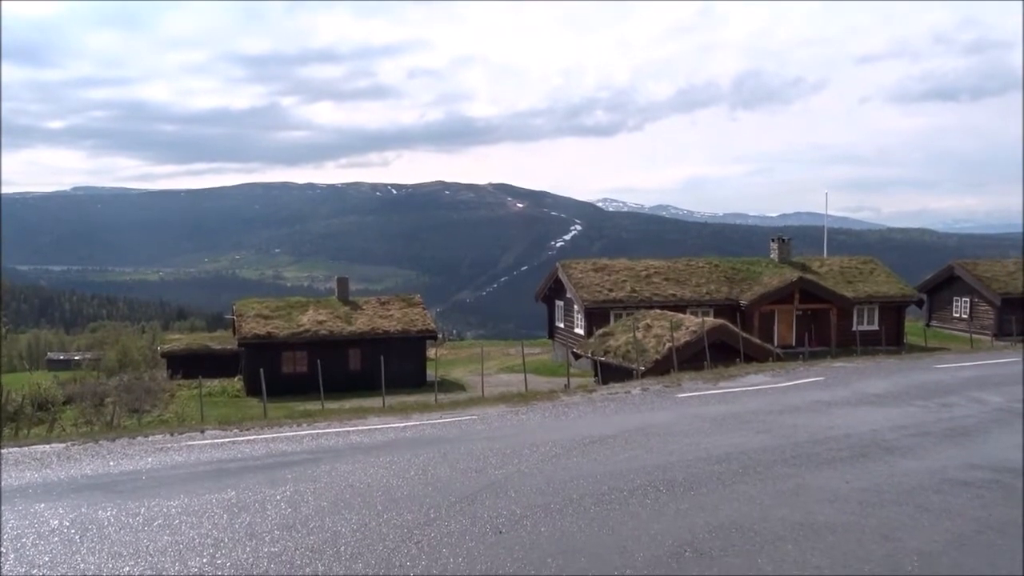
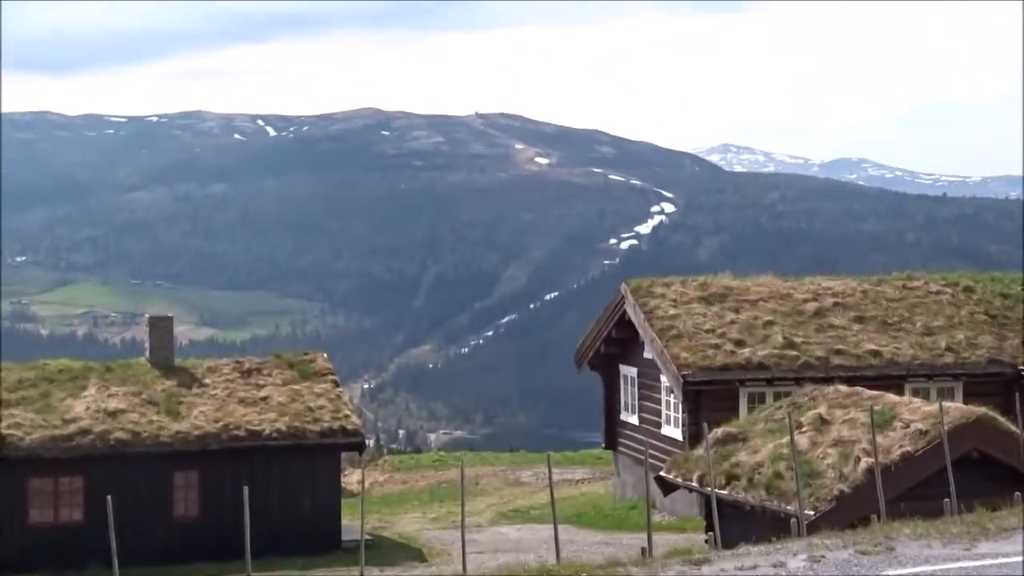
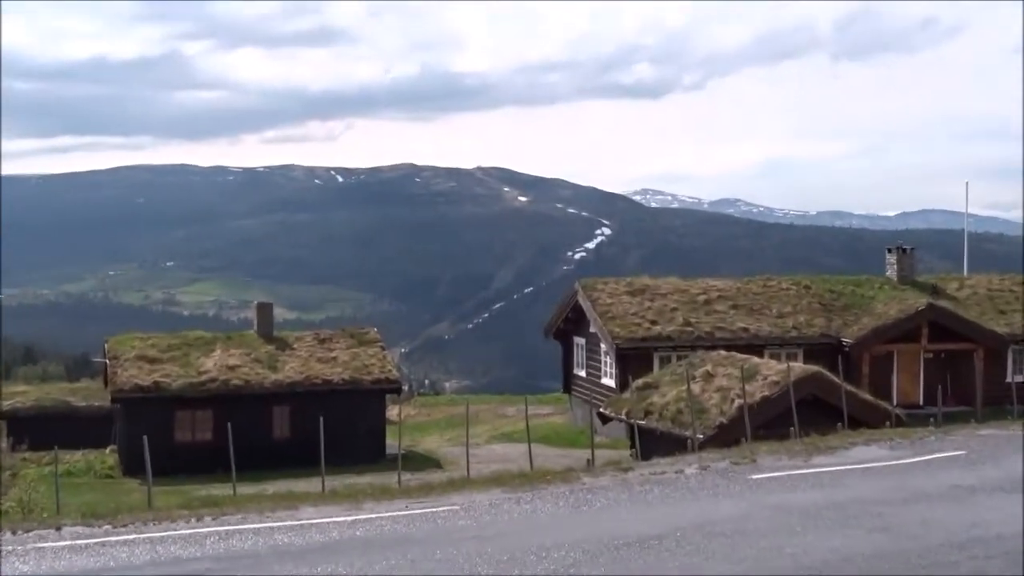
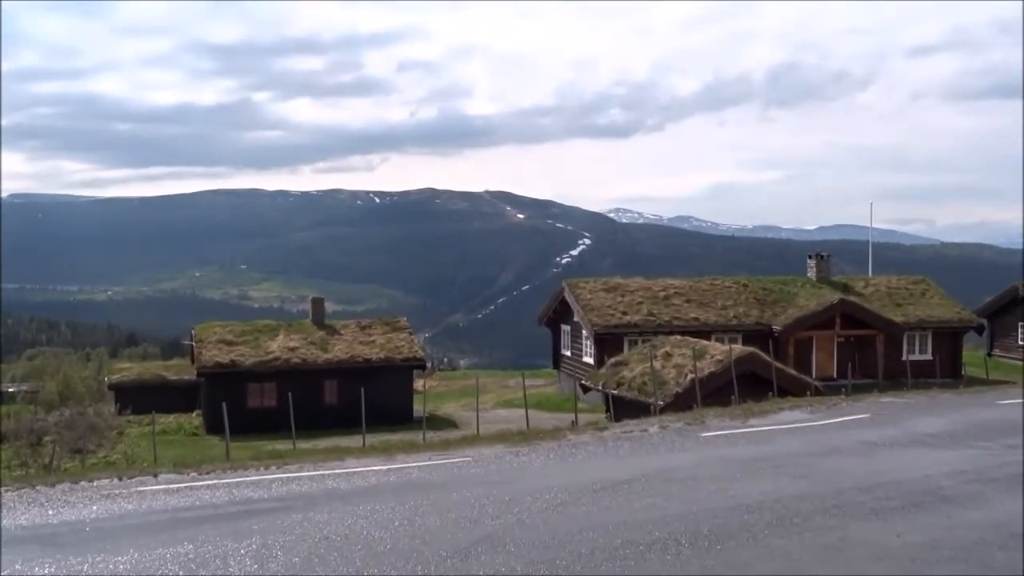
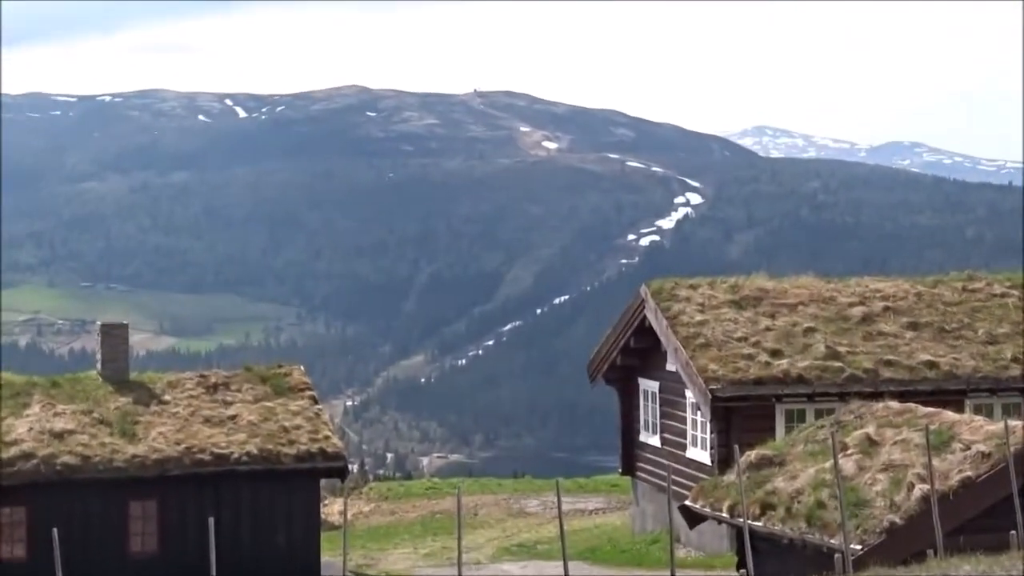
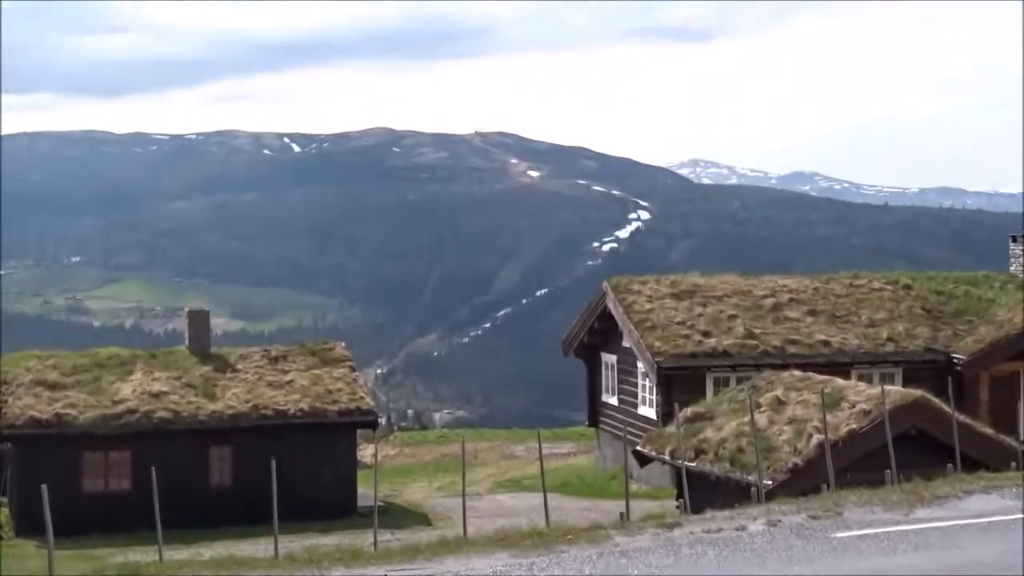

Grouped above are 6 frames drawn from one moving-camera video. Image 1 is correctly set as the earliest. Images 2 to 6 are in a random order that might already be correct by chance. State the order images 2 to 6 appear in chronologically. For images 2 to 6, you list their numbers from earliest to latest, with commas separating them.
4, 3, 6, 2, 5
